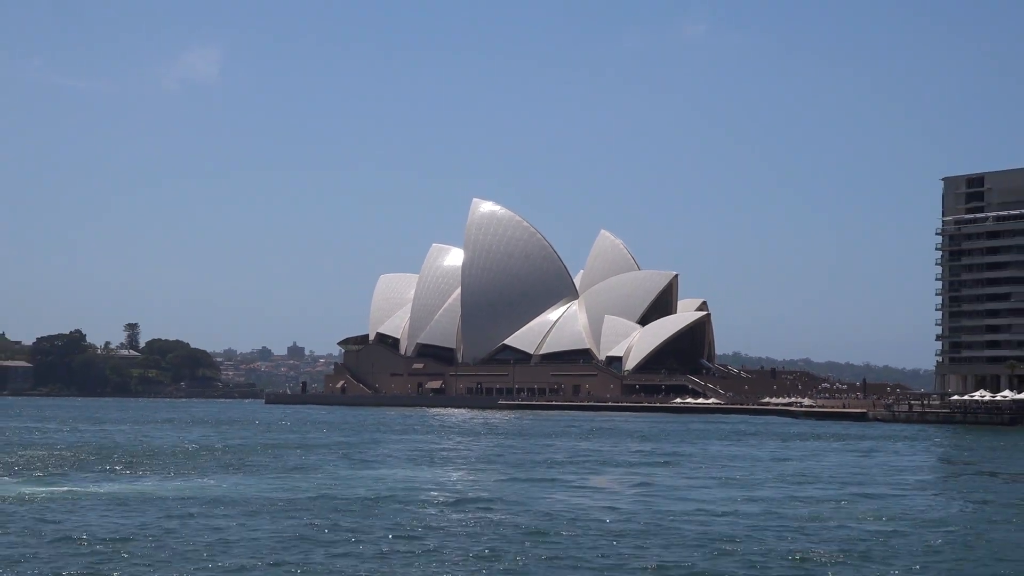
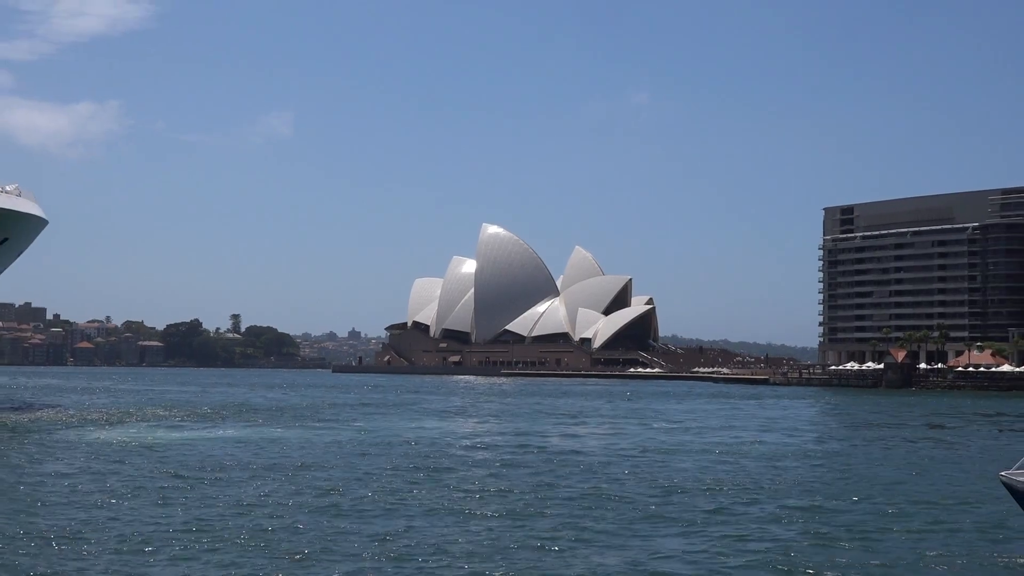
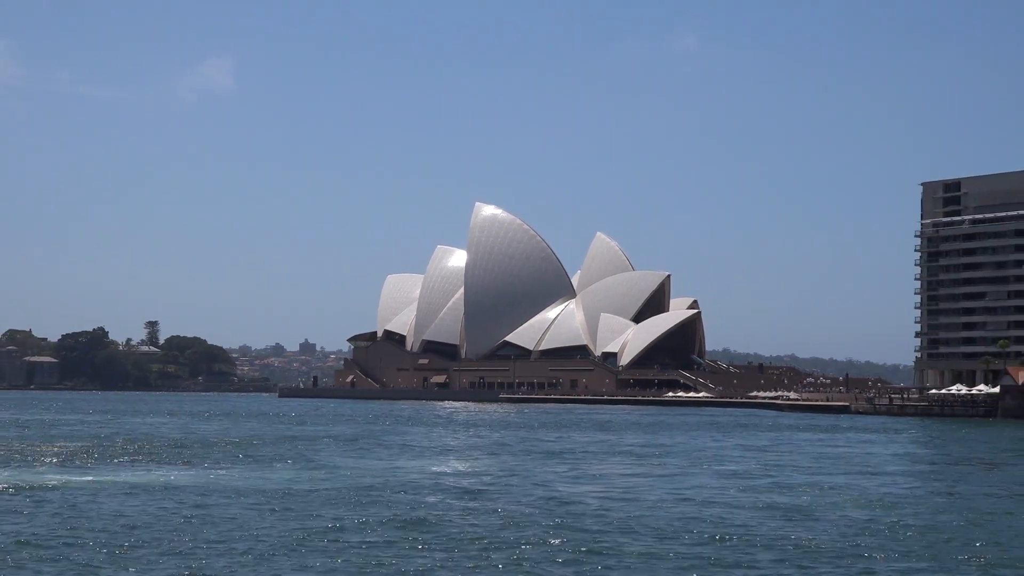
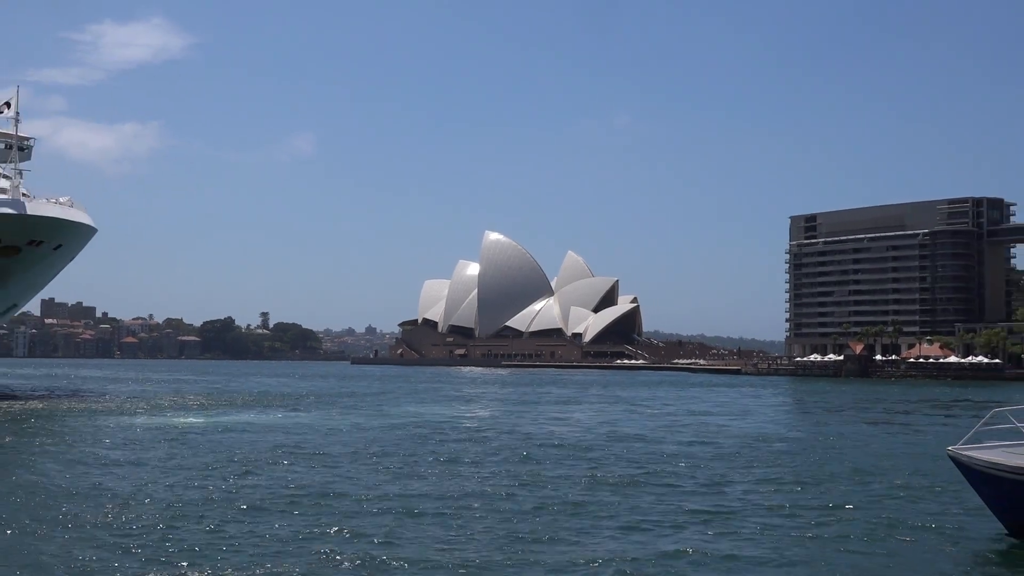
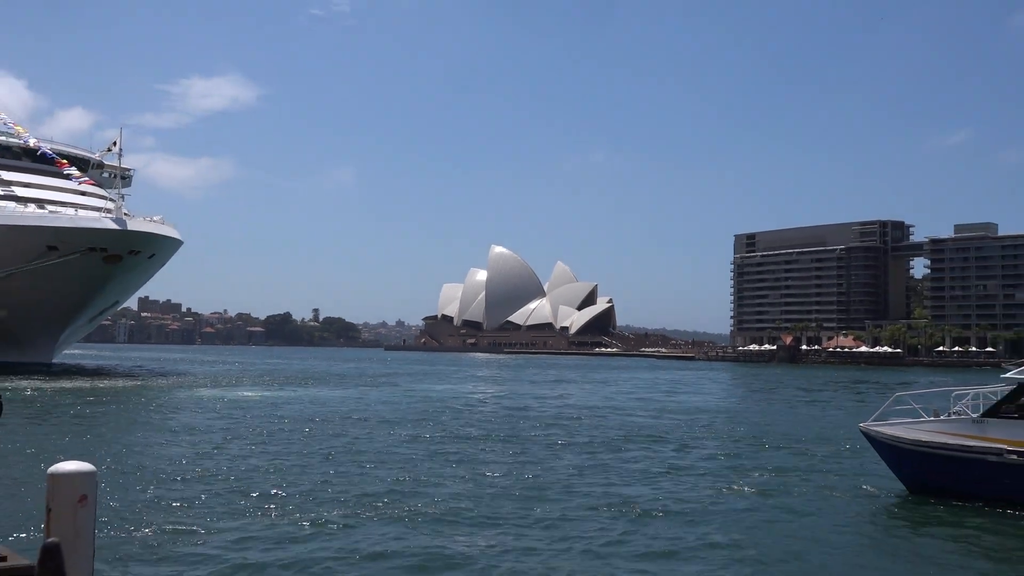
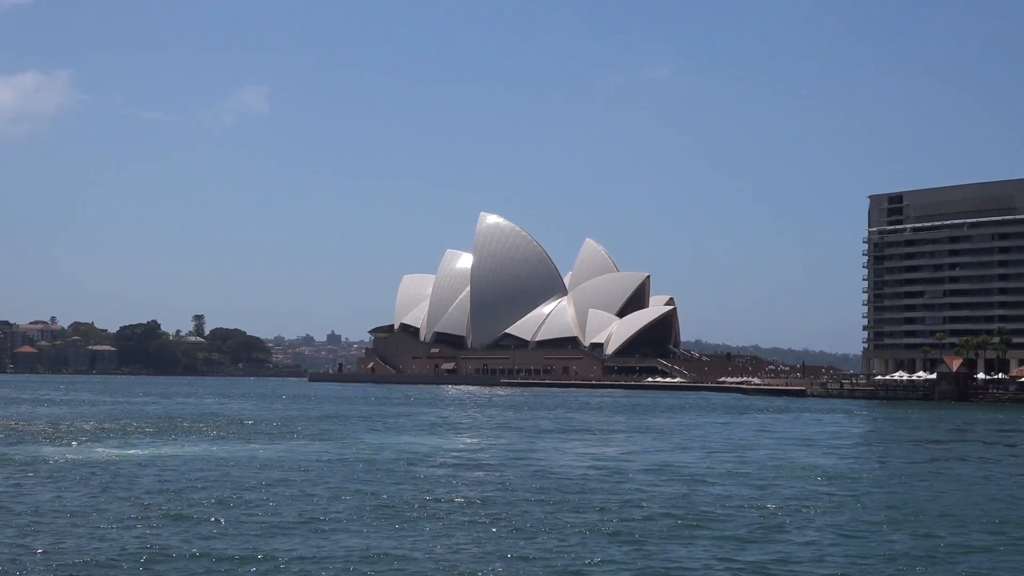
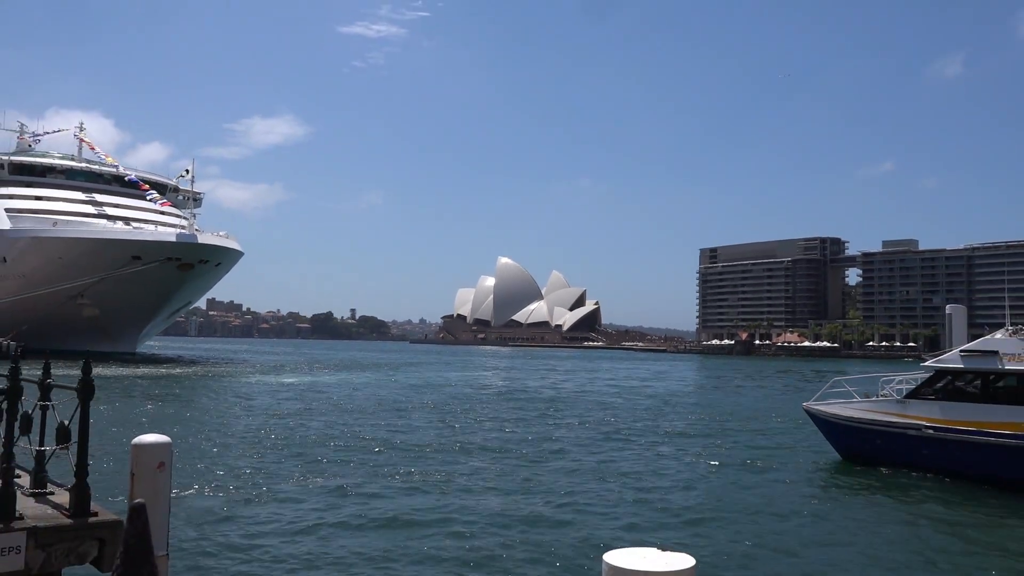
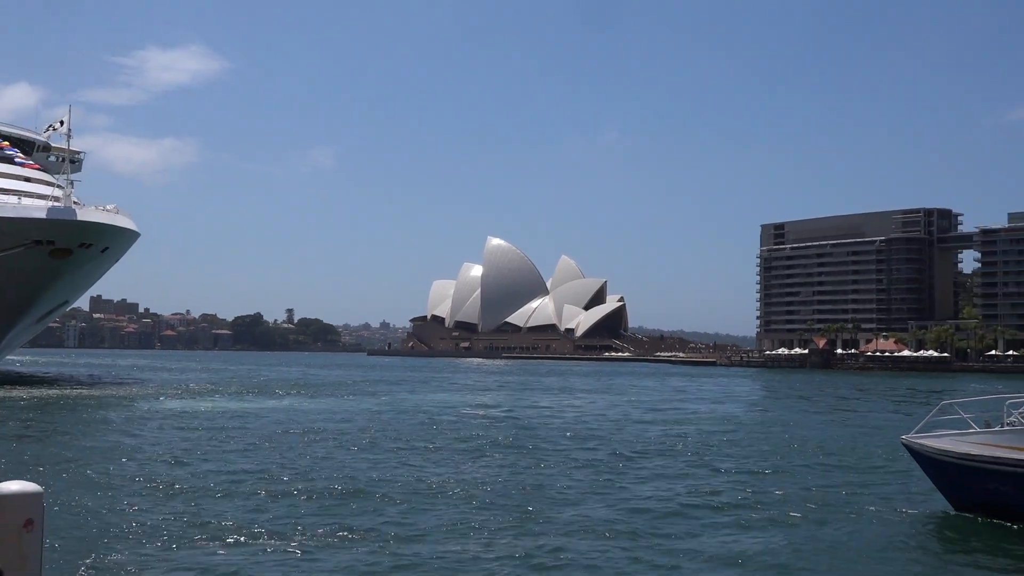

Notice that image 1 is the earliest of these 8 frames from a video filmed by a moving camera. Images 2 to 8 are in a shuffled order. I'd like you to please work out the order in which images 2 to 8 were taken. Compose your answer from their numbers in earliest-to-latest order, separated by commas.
3, 6, 2, 4, 8, 5, 7
